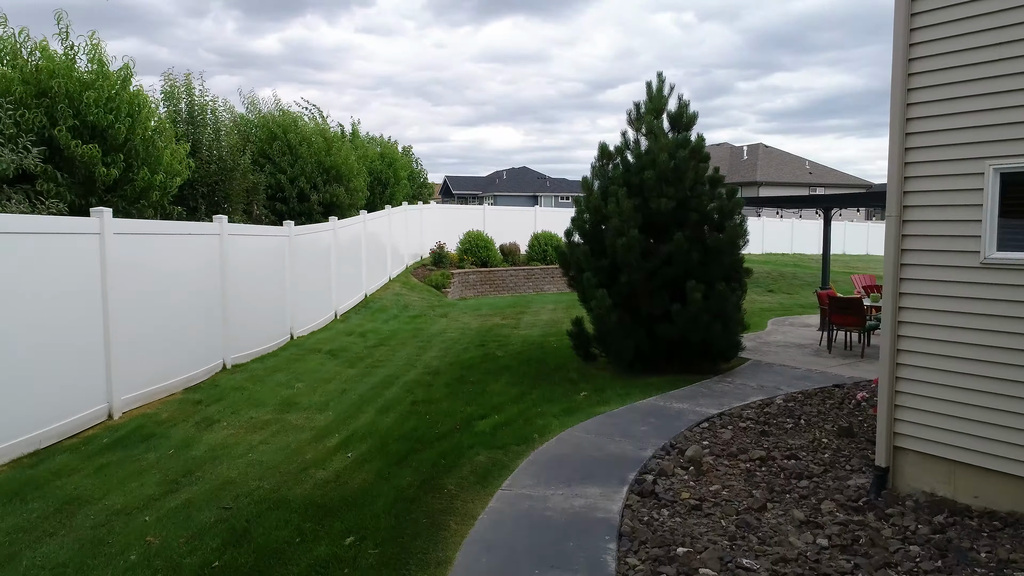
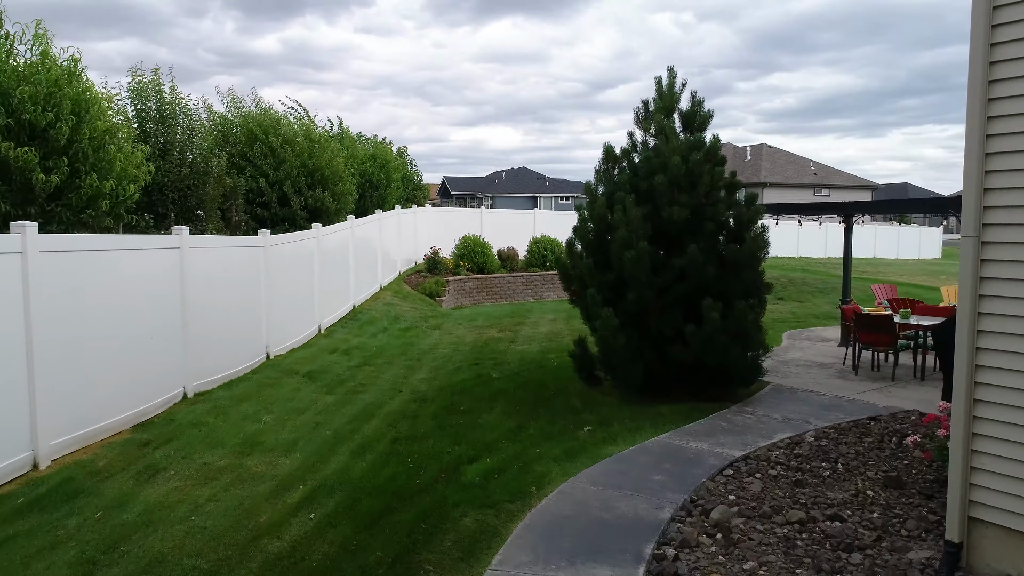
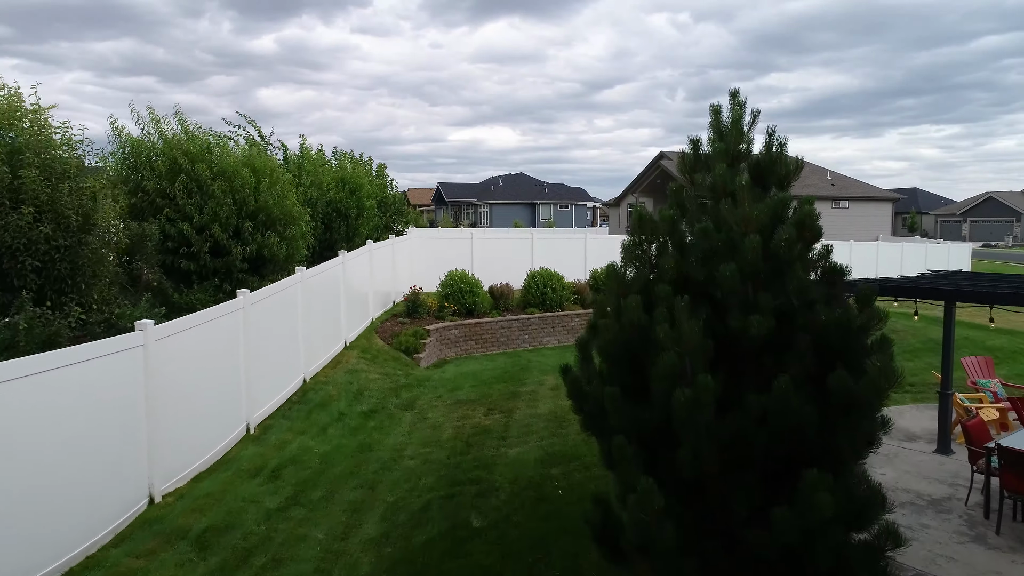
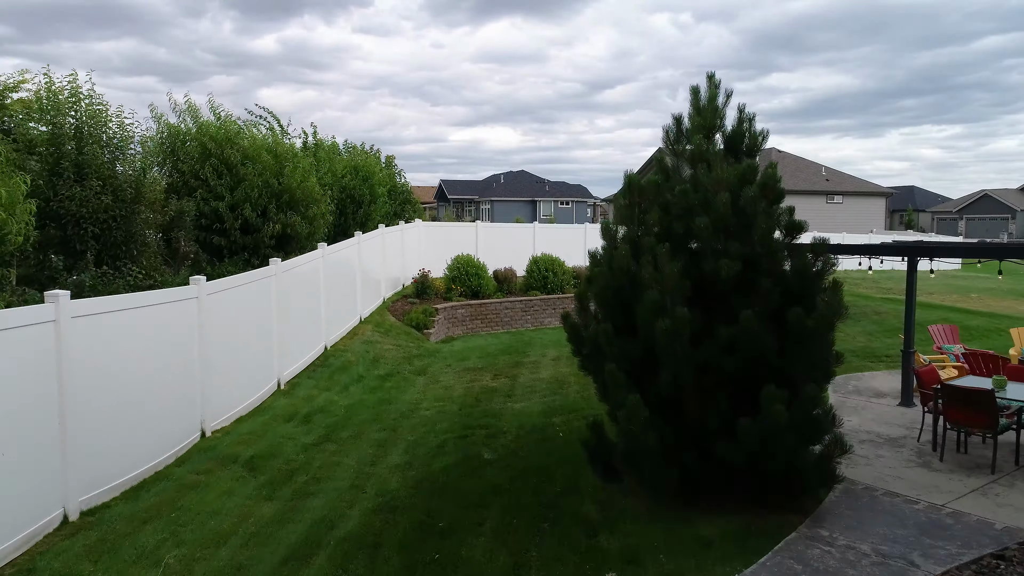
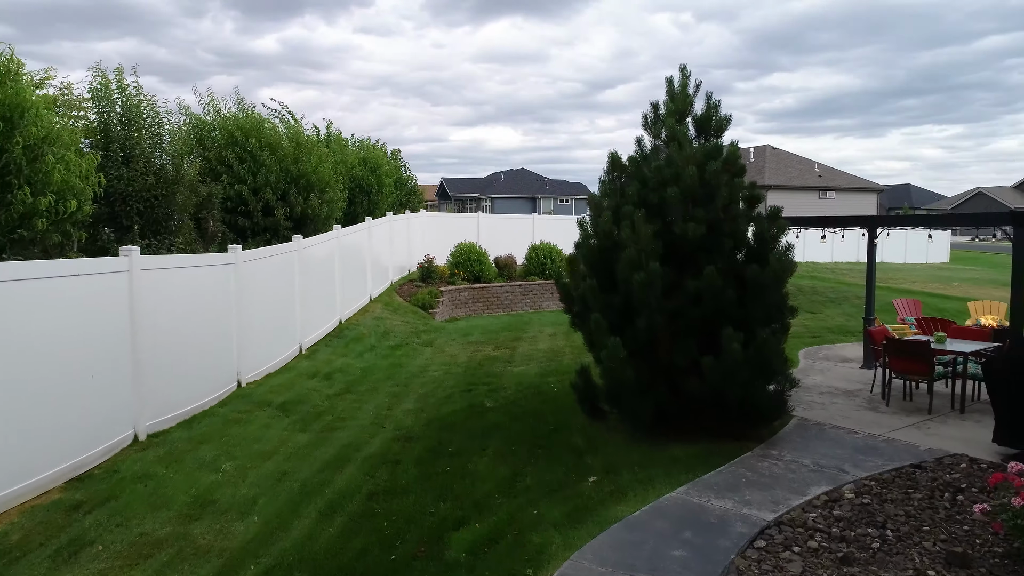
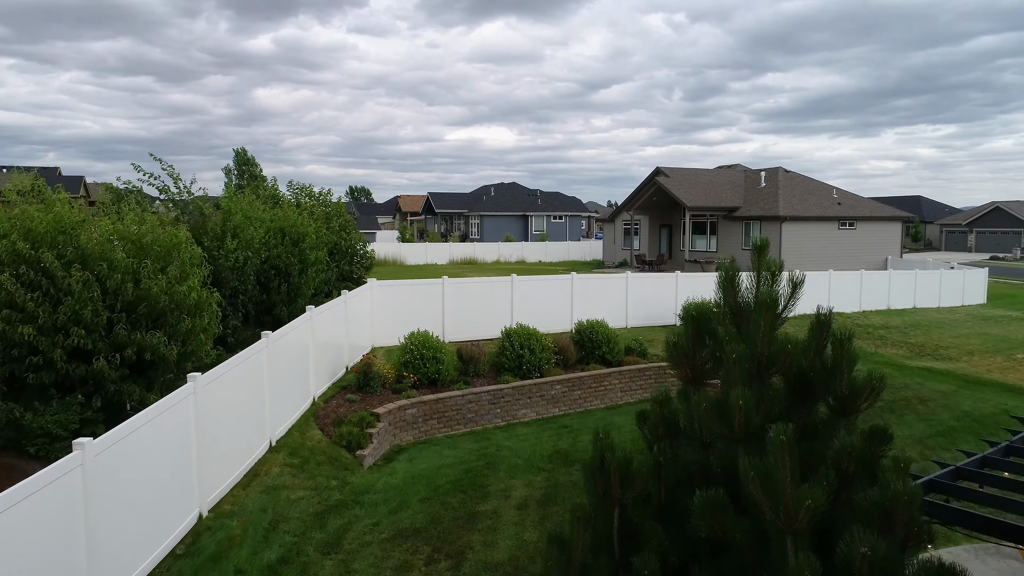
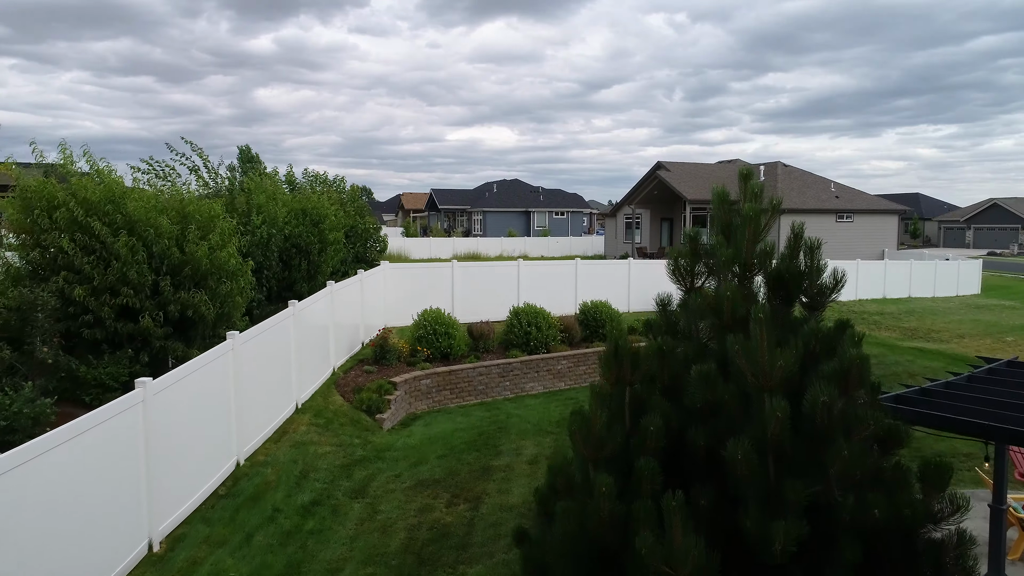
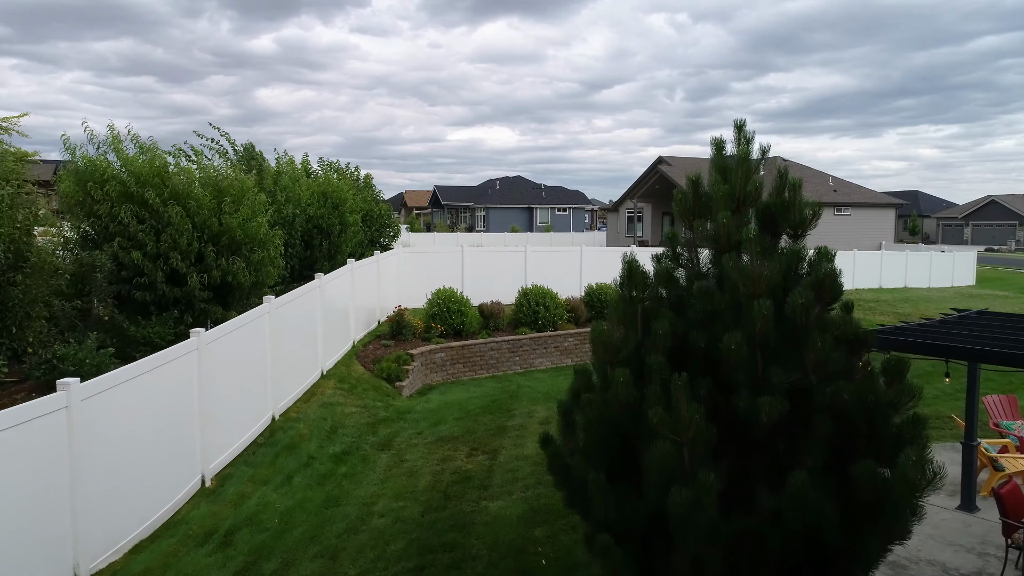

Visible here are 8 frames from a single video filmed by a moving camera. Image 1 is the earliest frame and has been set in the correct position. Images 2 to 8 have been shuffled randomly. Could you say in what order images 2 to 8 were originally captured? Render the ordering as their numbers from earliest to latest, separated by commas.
2, 5, 4, 3, 8, 7, 6
